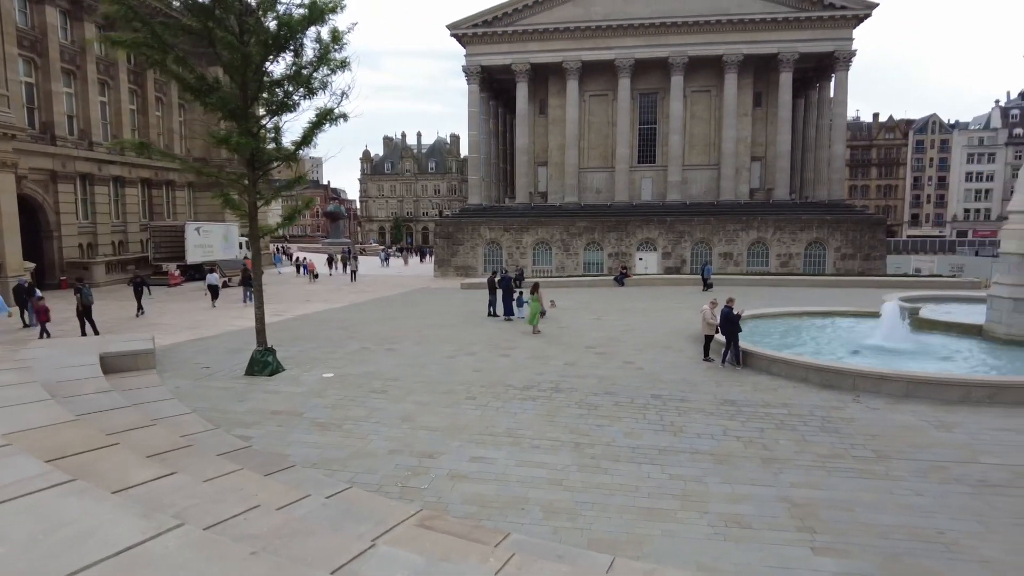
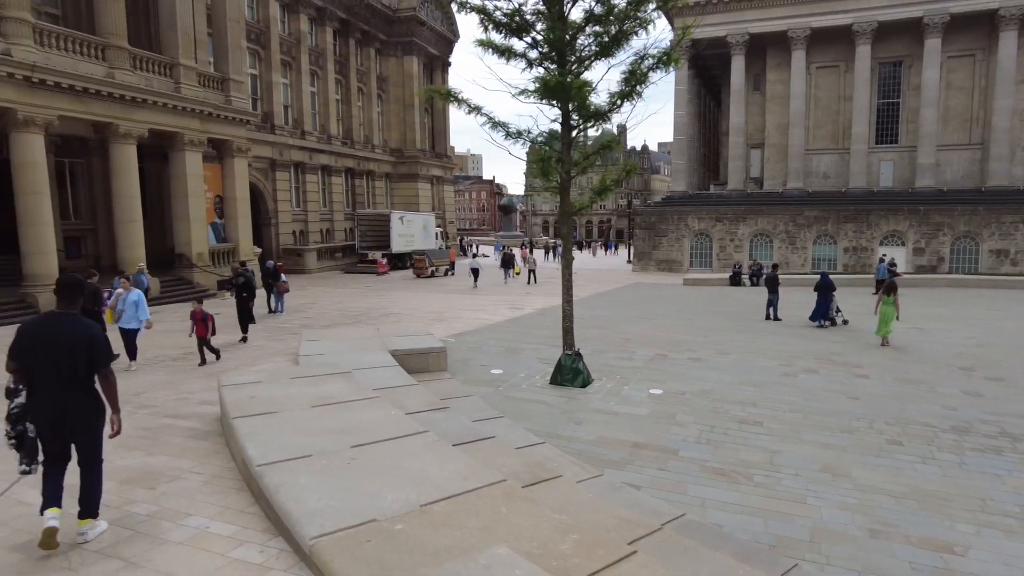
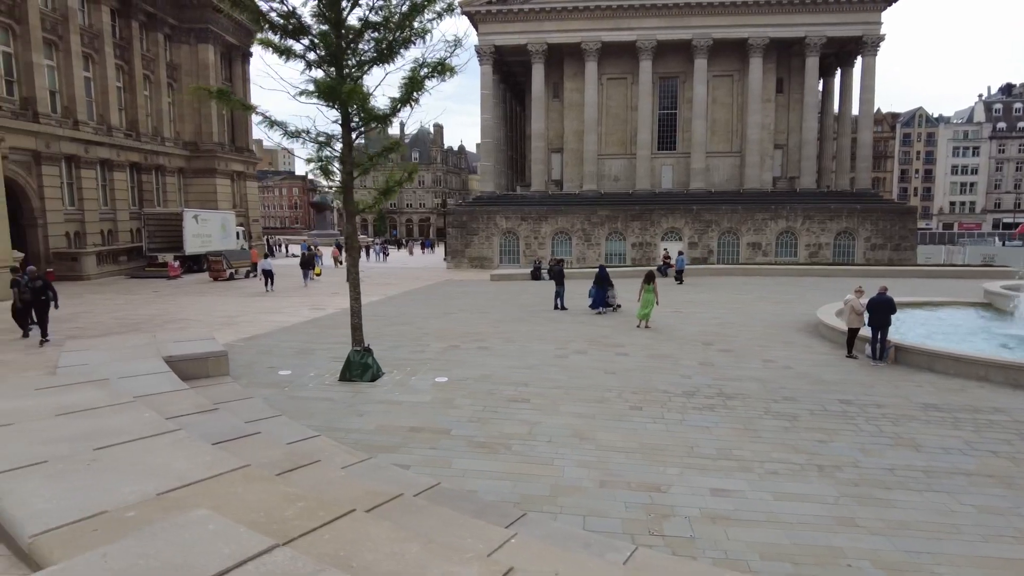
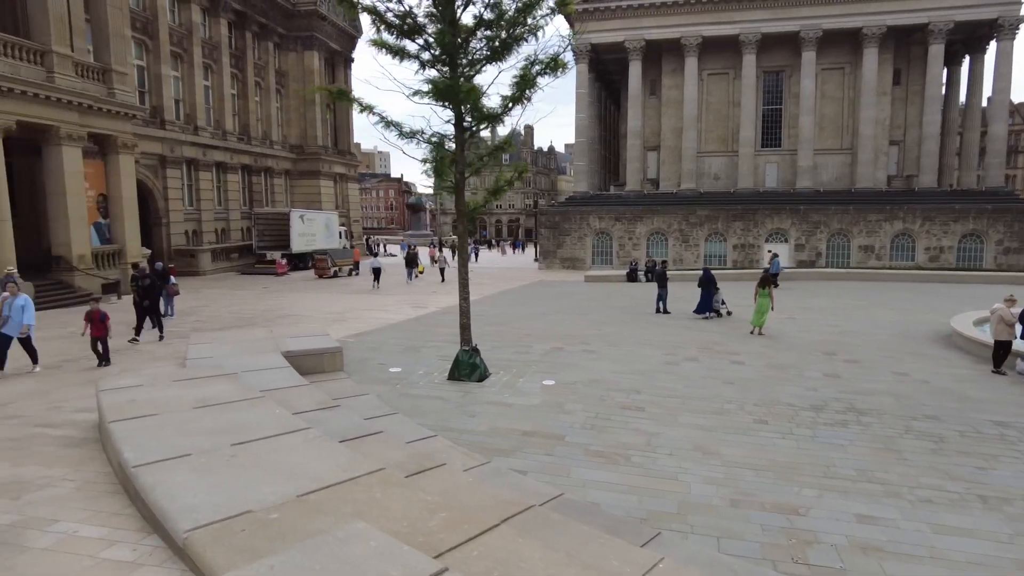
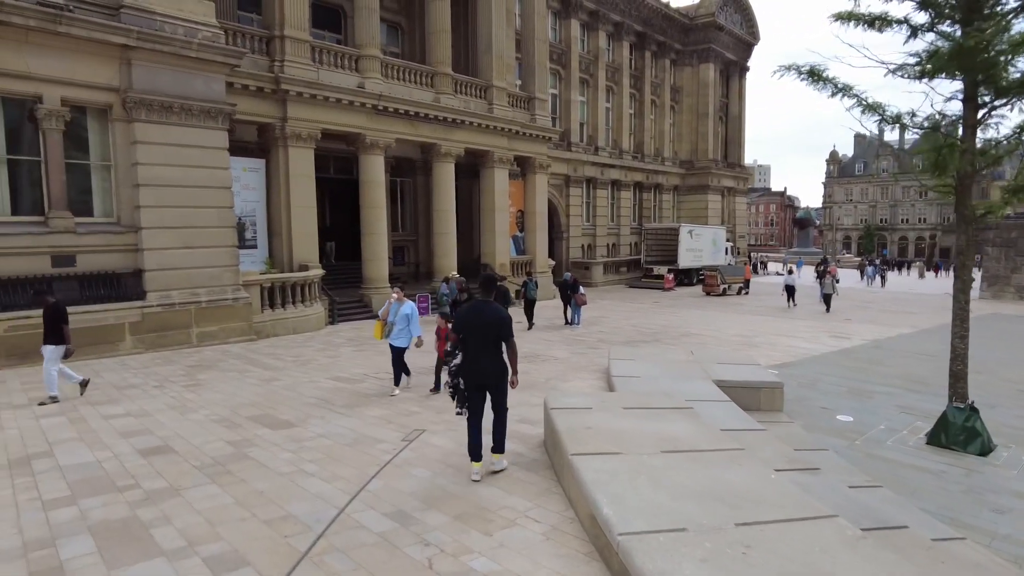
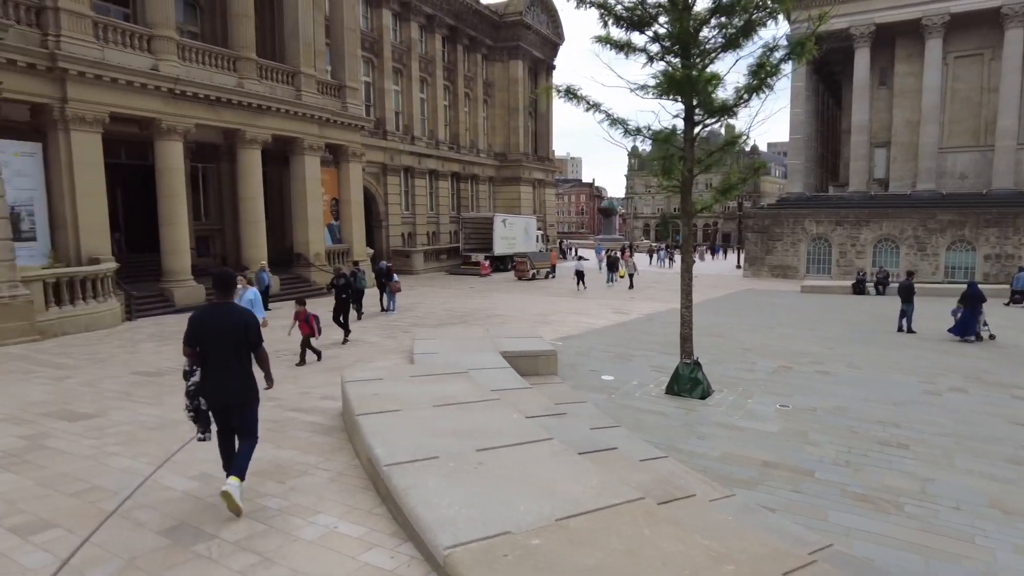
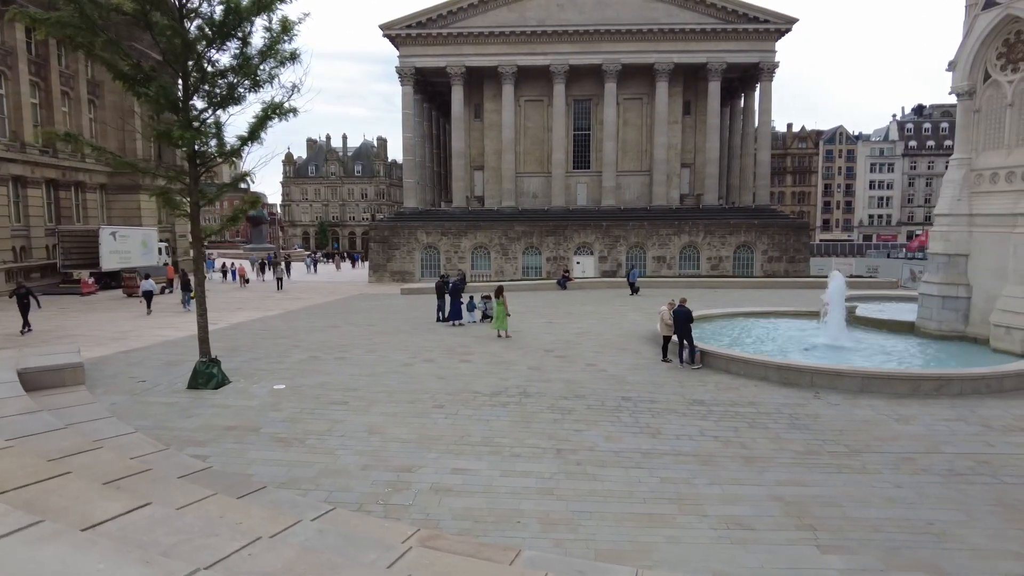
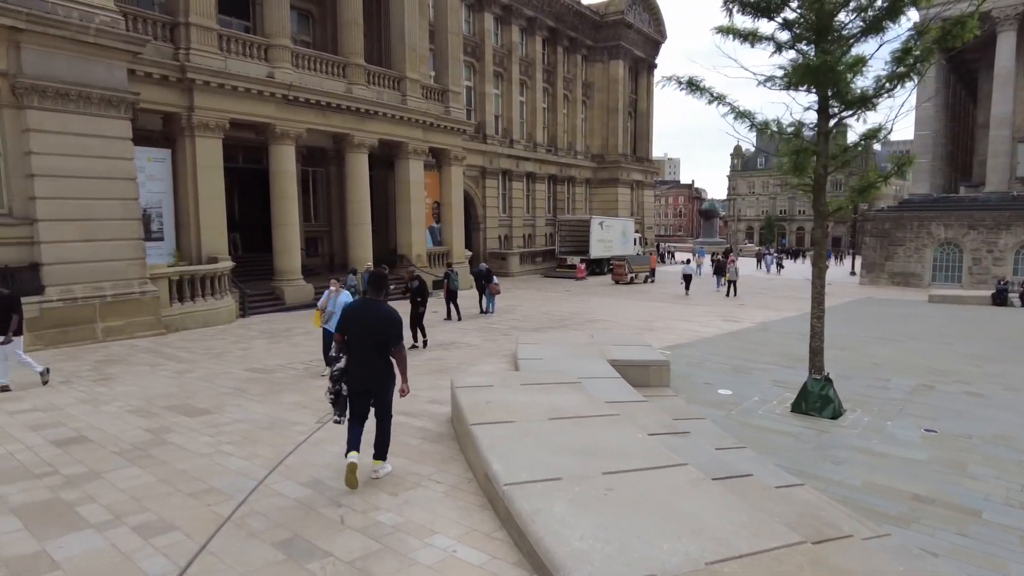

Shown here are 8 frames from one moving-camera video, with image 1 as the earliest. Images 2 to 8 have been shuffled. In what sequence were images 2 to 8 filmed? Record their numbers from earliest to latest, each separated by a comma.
7, 3, 4, 2, 6, 8, 5
